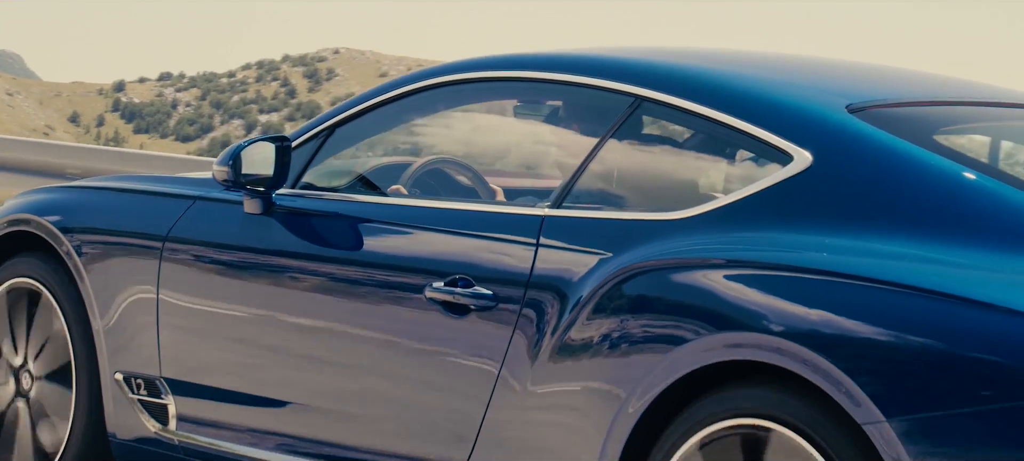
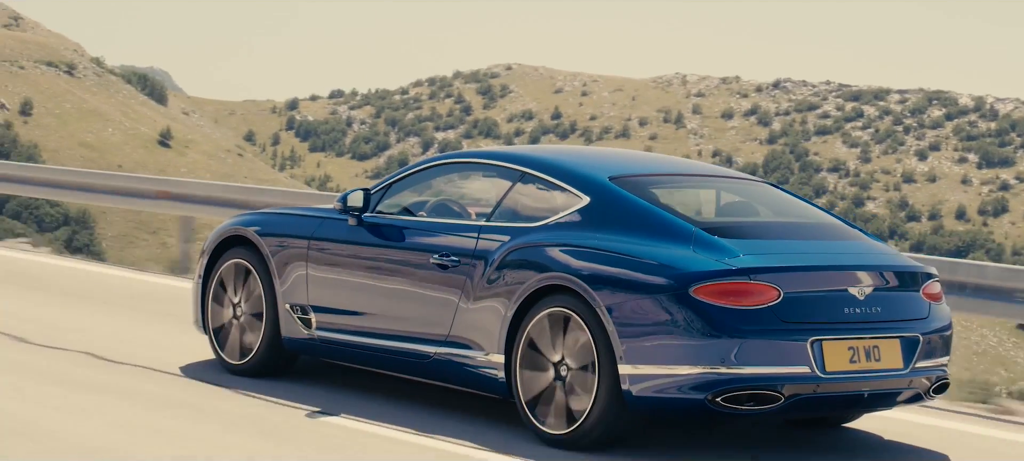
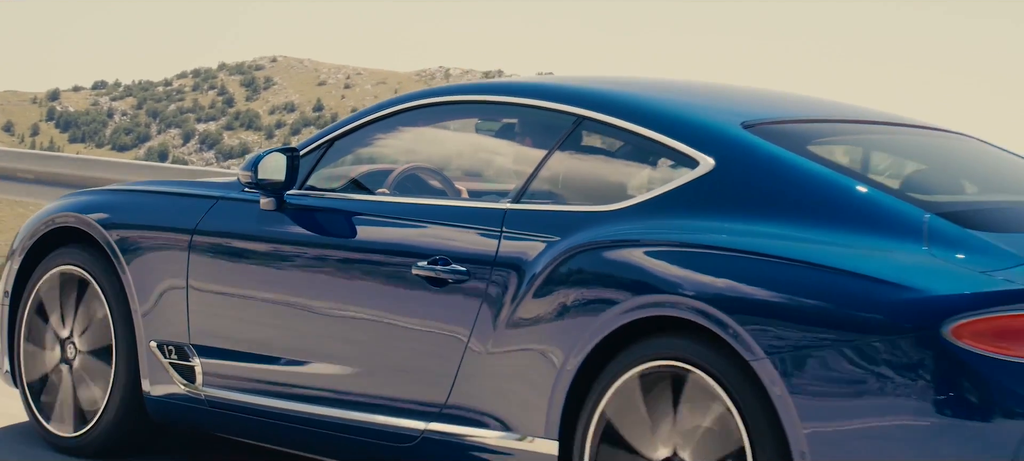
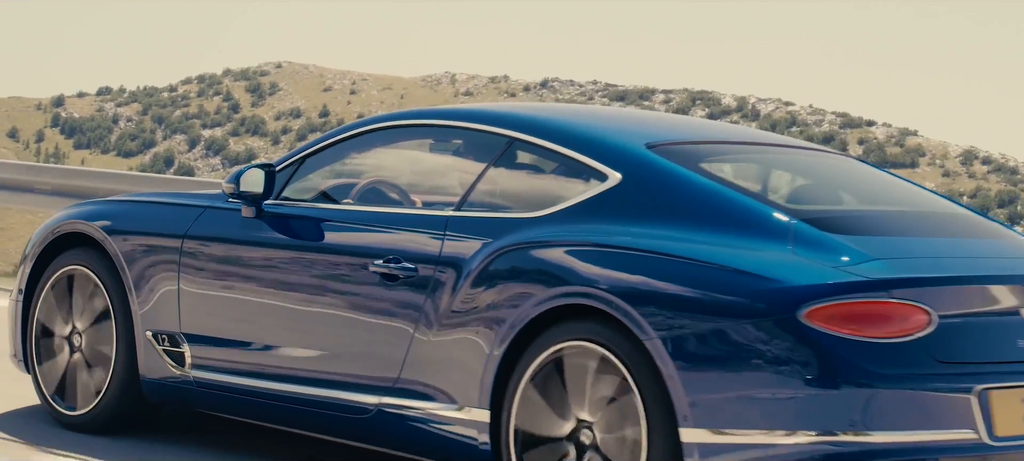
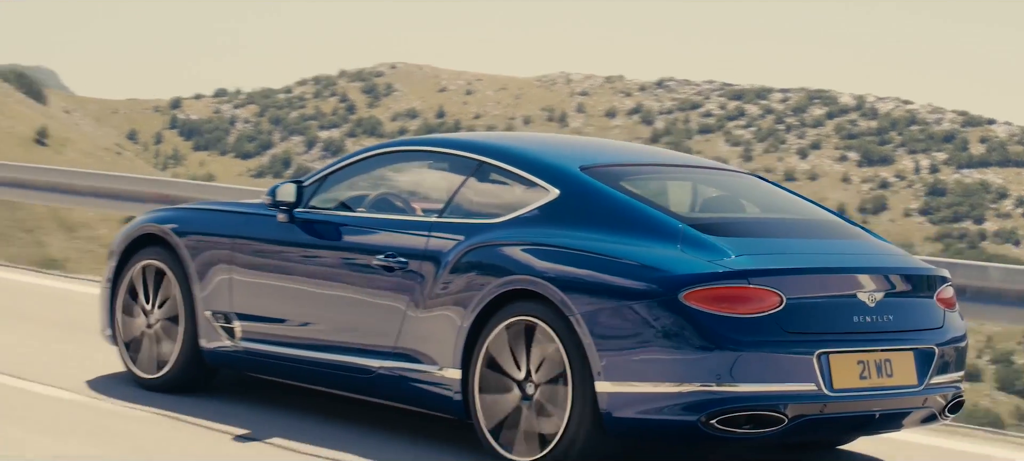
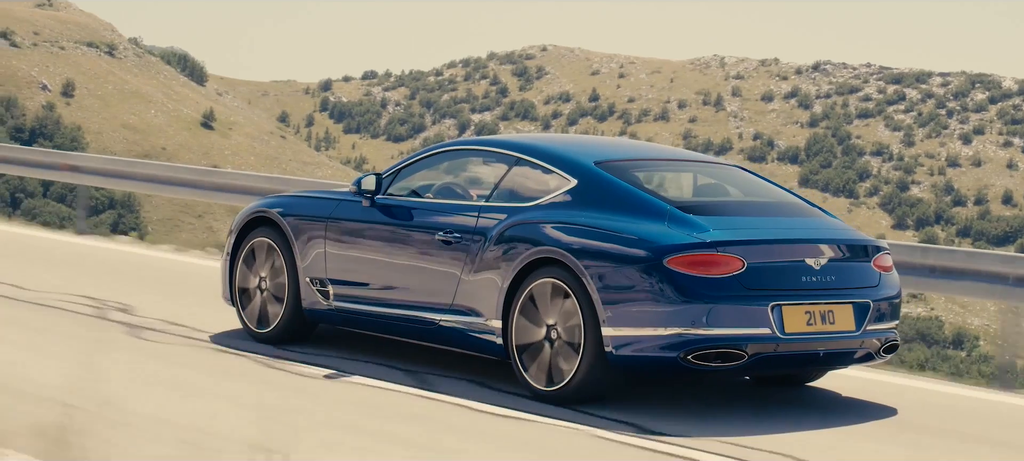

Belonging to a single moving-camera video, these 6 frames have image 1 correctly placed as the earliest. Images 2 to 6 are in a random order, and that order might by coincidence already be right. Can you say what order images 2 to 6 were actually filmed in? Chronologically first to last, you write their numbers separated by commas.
3, 4, 5, 2, 6
